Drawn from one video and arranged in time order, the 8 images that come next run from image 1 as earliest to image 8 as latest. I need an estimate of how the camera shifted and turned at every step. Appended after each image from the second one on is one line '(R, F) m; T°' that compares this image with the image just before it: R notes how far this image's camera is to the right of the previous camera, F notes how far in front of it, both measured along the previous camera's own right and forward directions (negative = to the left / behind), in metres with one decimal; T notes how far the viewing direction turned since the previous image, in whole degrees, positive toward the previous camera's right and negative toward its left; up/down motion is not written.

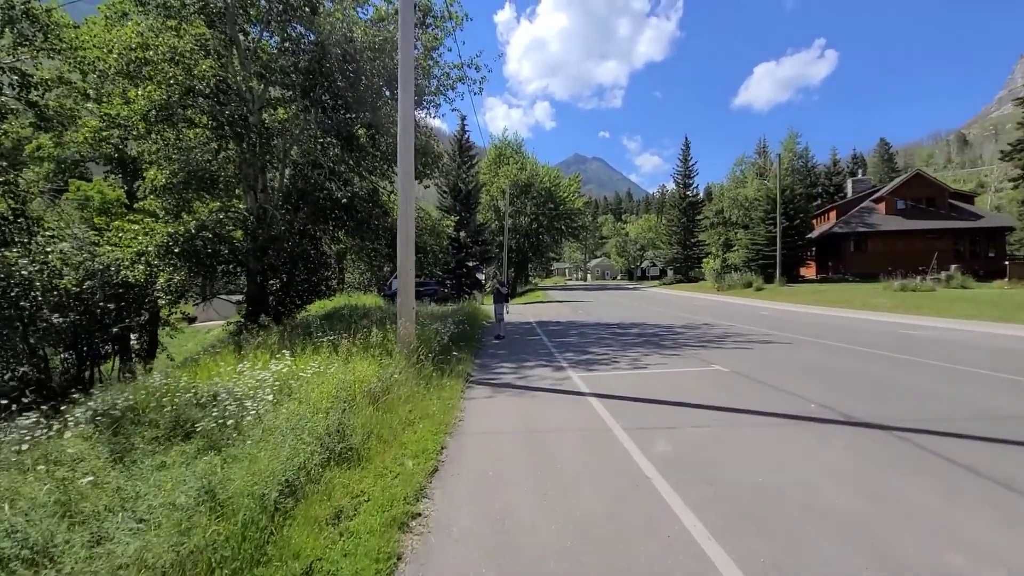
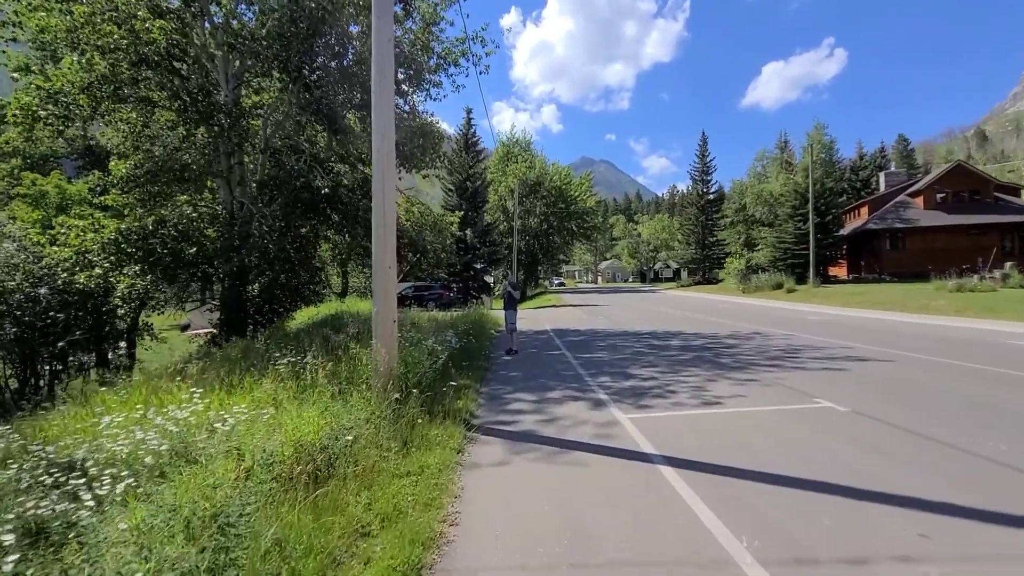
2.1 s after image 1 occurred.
(-0.2, +2.8) m; -1°
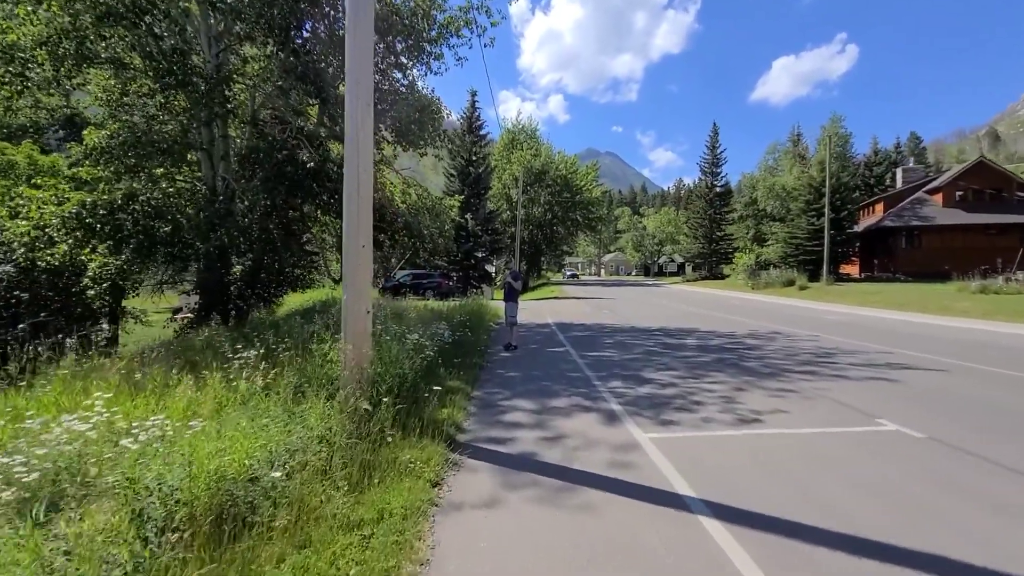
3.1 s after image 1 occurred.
(0.0, +1.3) m; 0°
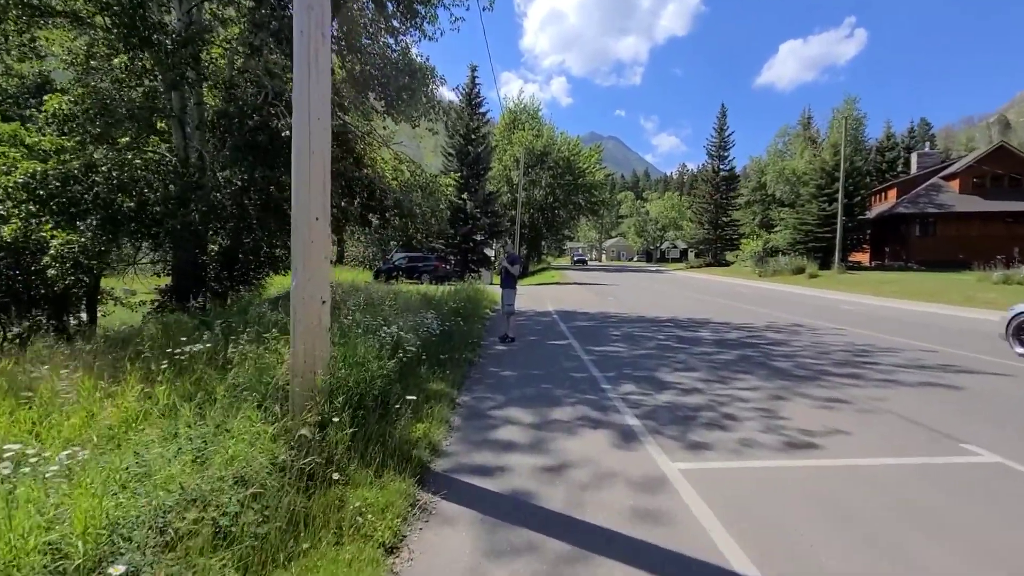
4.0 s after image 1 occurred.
(+0.1, +1.2) m; 0°
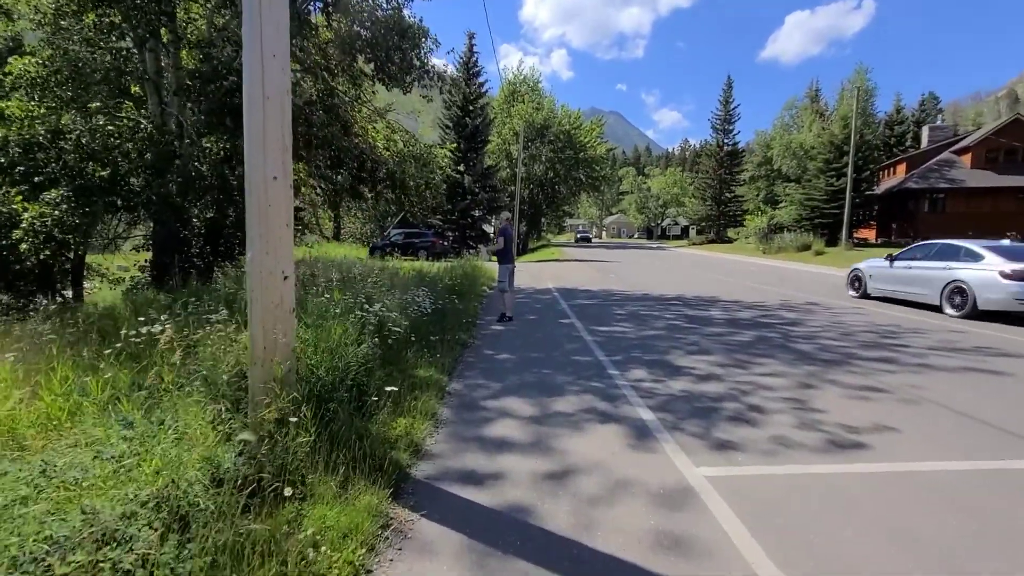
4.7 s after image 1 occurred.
(0.0, +0.7) m; 0°
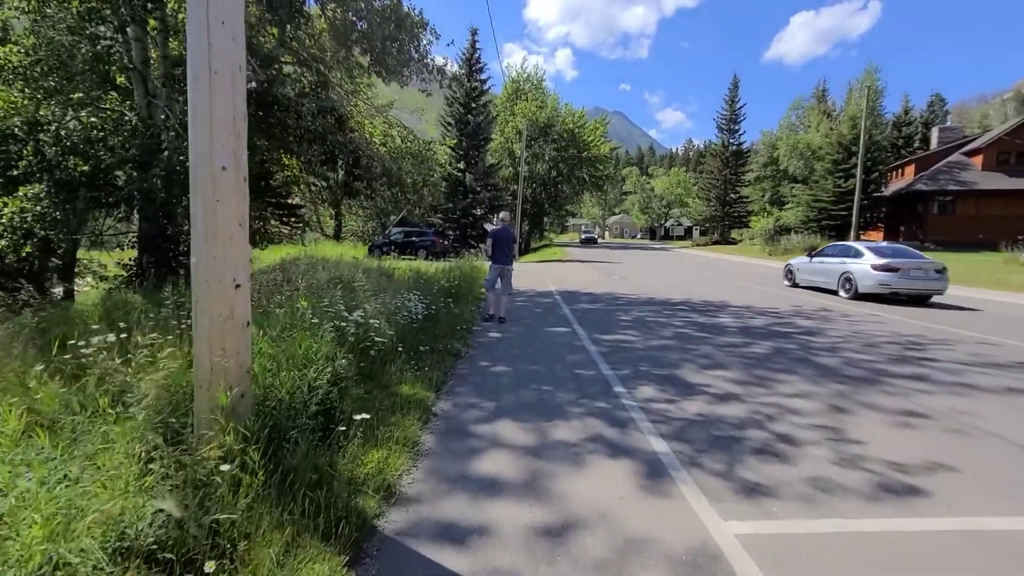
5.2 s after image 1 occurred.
(+0.1, +0.6) m; 0°
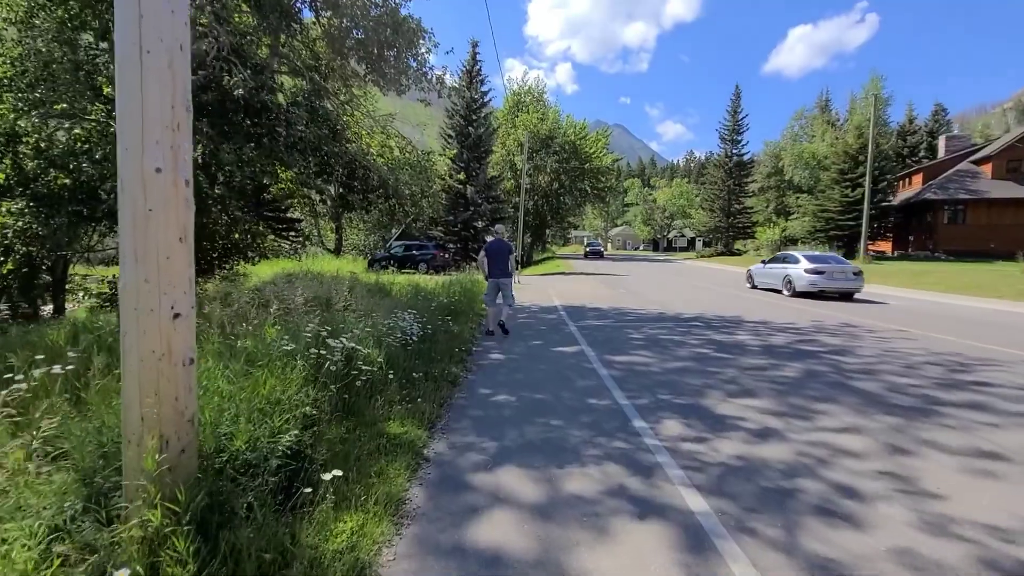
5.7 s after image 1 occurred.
(0.0, +0.7) m; 0°
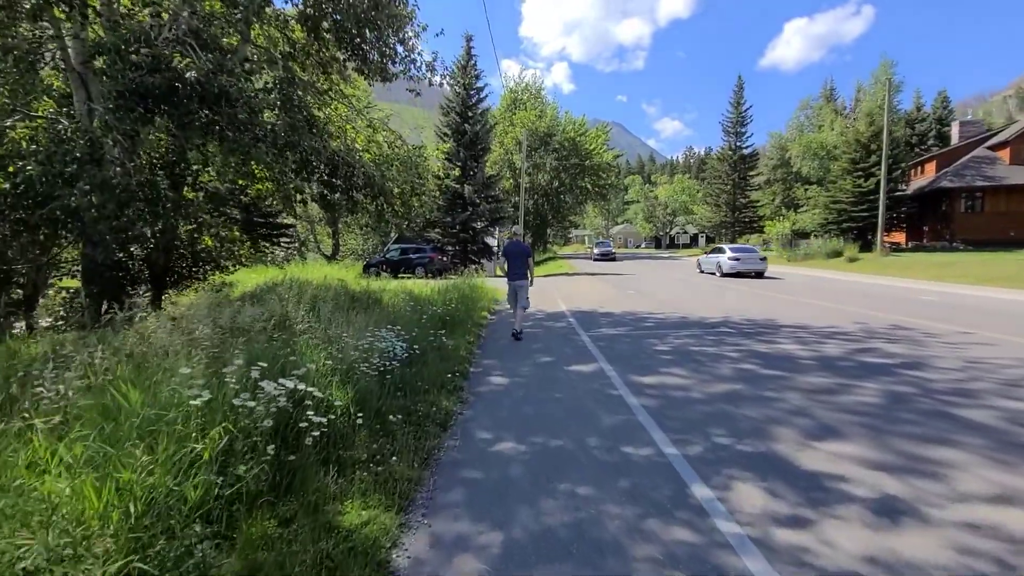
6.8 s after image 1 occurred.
(0.0, +1.4) m; 0°
